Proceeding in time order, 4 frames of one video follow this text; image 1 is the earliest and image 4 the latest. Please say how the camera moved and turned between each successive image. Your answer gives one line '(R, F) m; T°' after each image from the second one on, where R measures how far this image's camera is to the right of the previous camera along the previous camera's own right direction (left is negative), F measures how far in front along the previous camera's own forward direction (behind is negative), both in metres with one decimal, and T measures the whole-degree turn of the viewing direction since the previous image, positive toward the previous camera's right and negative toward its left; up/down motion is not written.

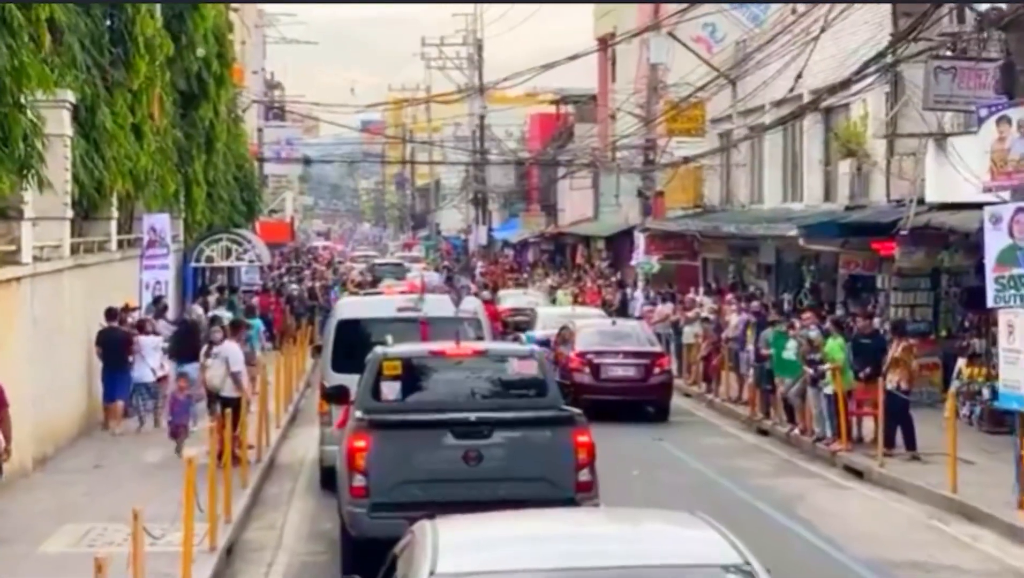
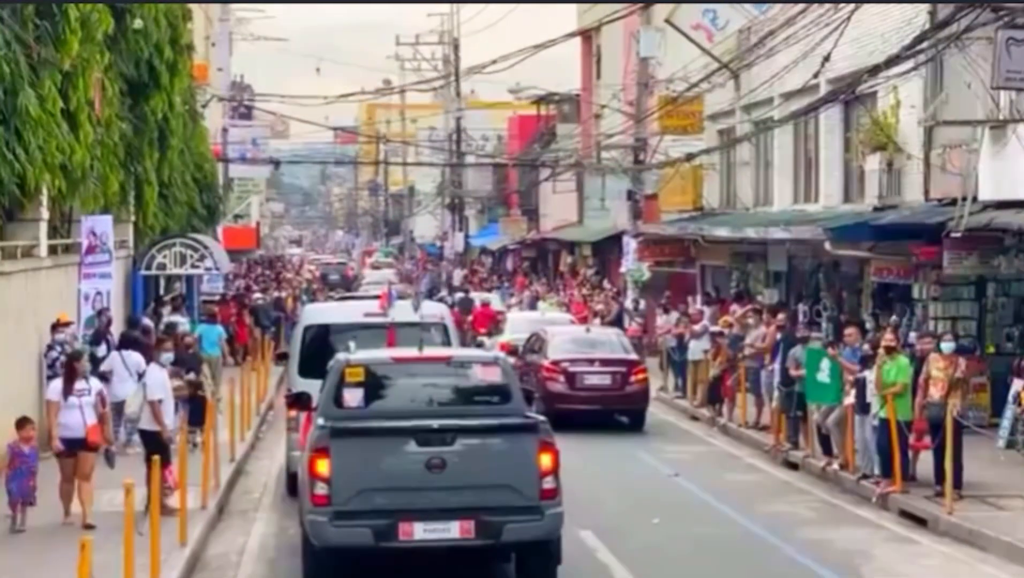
(-0.2, +3.4) m; +1°
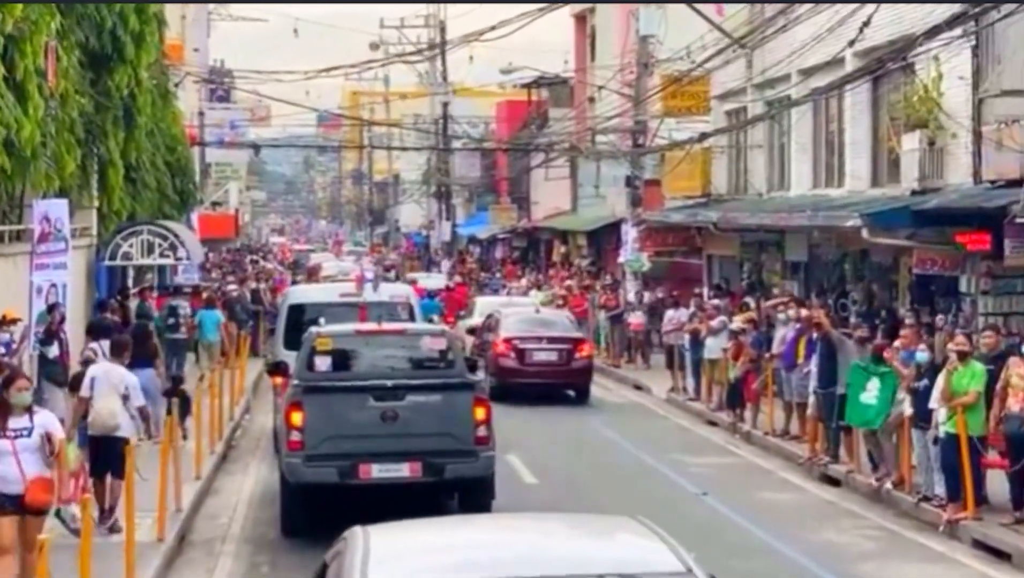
(-0.2, +2.7) m; +1°
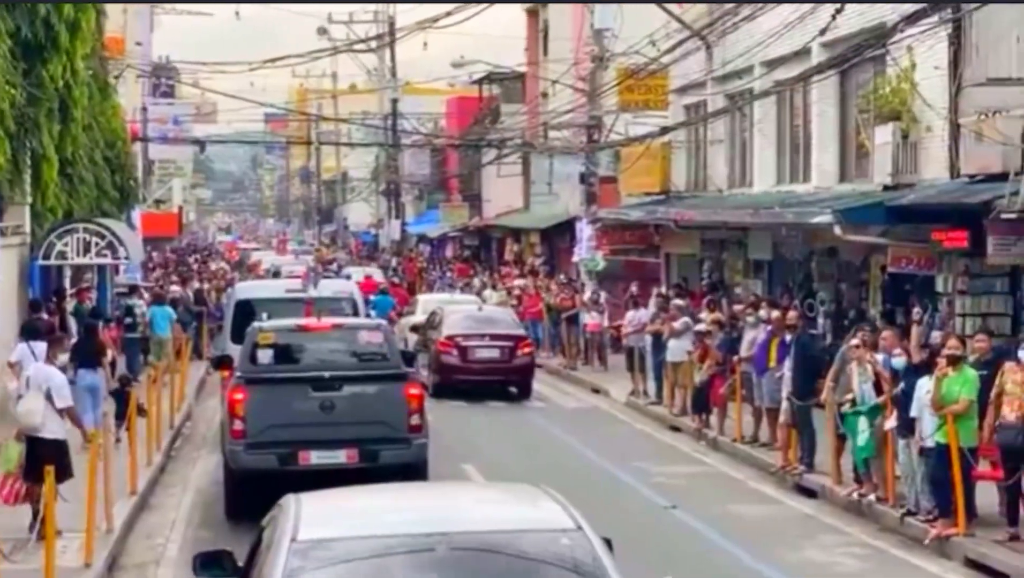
(-0.1, +1.2) m; +2°
